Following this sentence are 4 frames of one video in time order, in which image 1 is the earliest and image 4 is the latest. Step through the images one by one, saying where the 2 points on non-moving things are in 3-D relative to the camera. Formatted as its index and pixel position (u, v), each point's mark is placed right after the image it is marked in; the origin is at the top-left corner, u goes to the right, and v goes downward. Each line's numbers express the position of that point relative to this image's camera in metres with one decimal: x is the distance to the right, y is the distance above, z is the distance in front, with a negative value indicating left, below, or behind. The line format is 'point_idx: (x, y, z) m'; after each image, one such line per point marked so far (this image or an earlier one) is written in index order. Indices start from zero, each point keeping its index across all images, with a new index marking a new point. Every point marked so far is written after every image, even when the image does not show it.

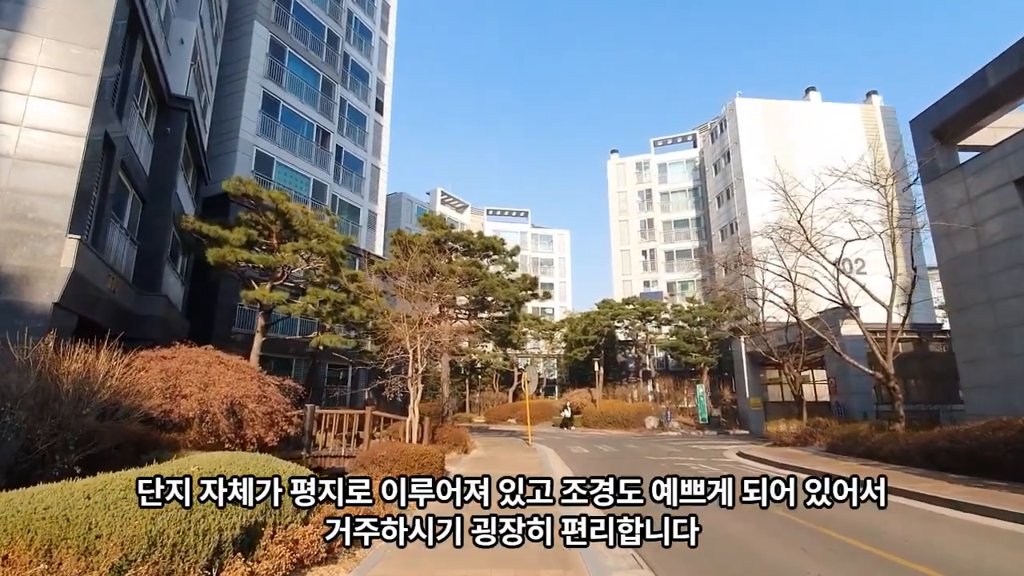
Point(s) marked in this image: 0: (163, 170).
0: (-9.4, +3.2, +15.7) m
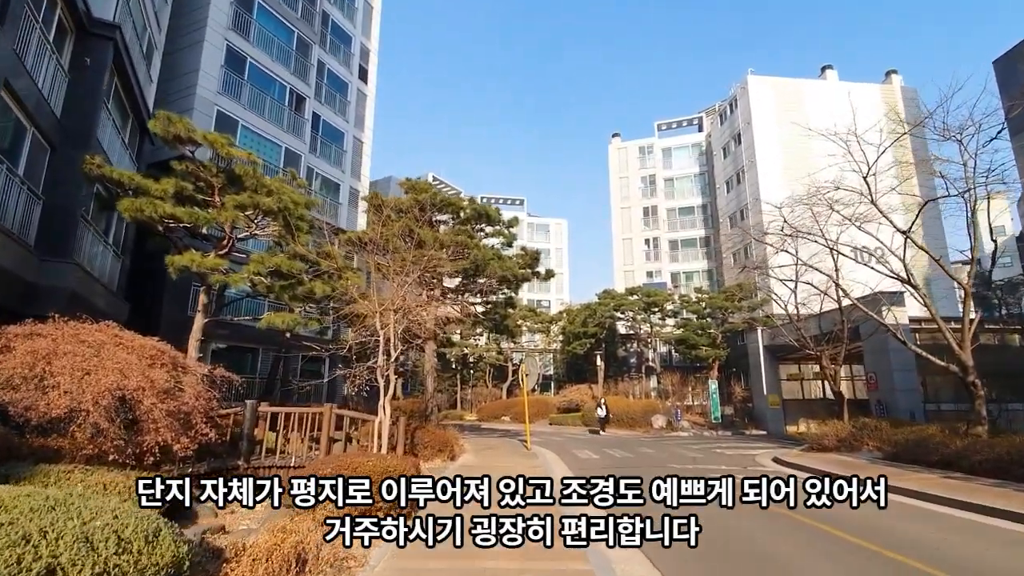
0: (-9.4, +3.9, +12.7) m
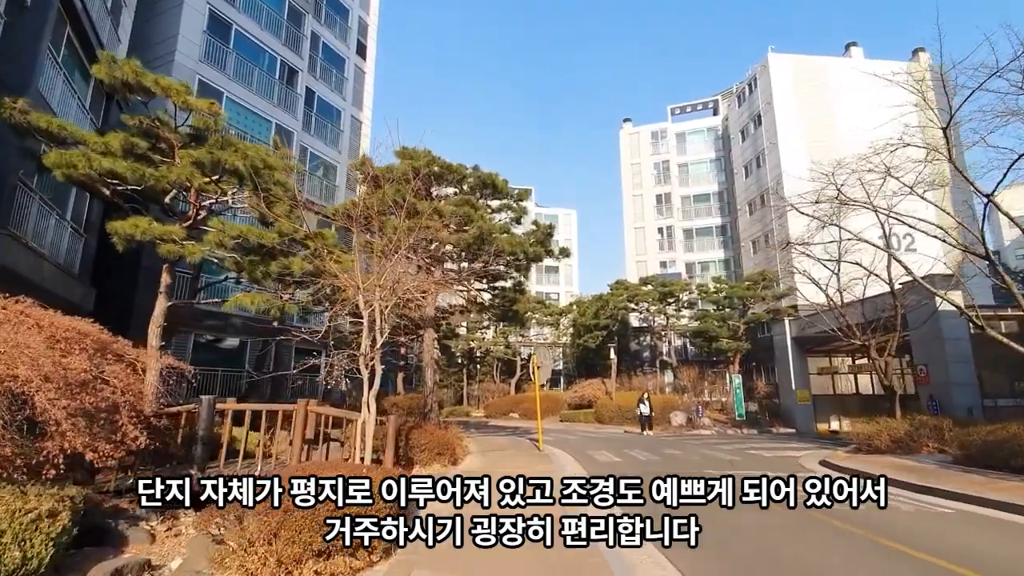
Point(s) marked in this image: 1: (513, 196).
0: (-9.2, +4.4, +10.9) m
1: (0.0, +2.4, +15.4) m
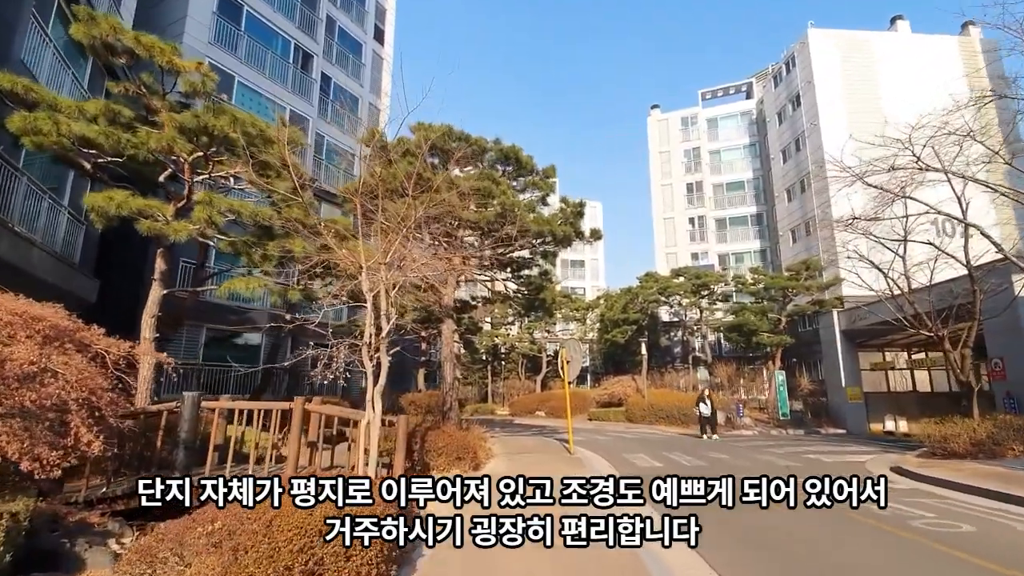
0: (-8.8, +4.6, +10.0) m
1: (+0.6, +2.7, +14.0) m
